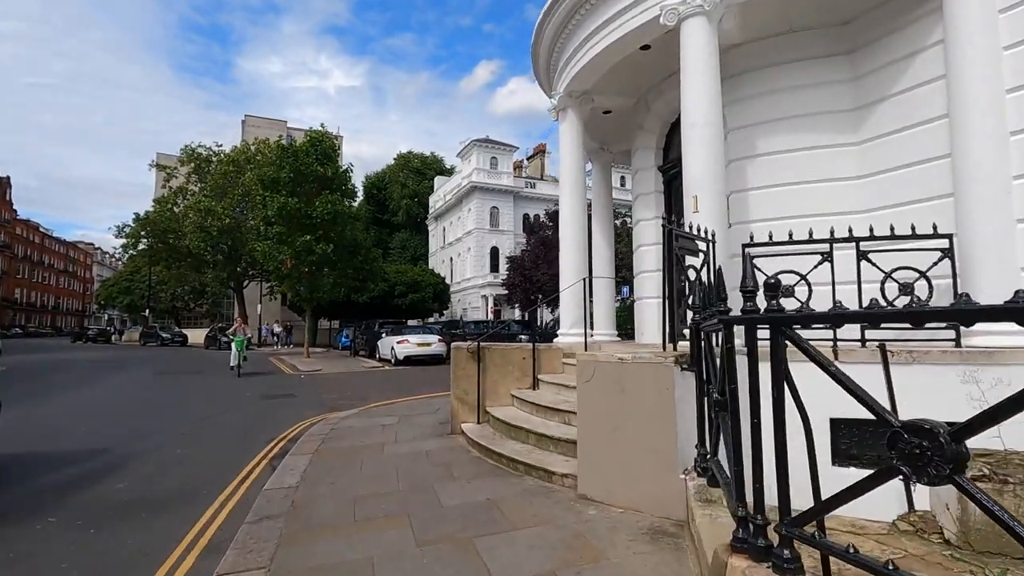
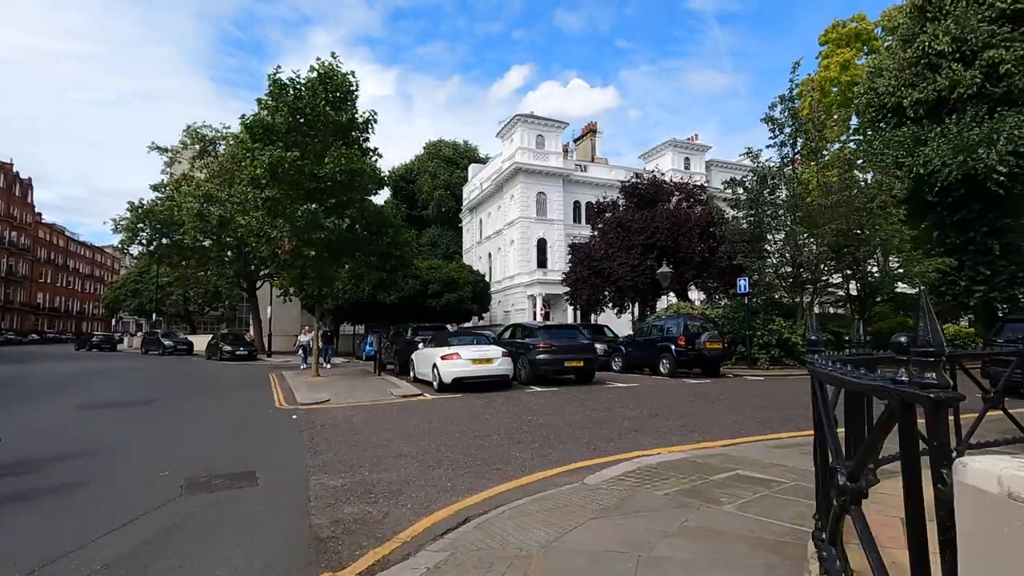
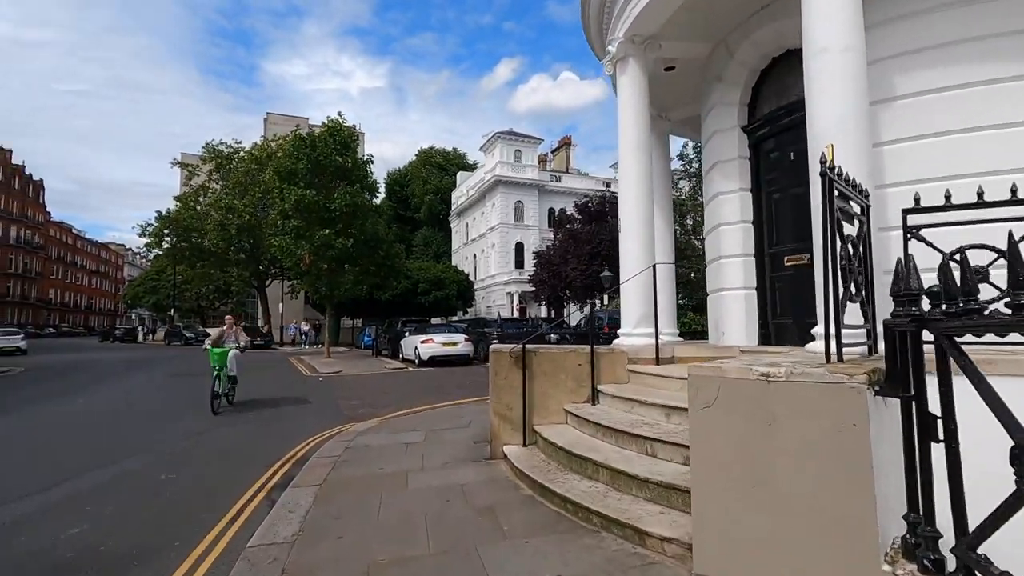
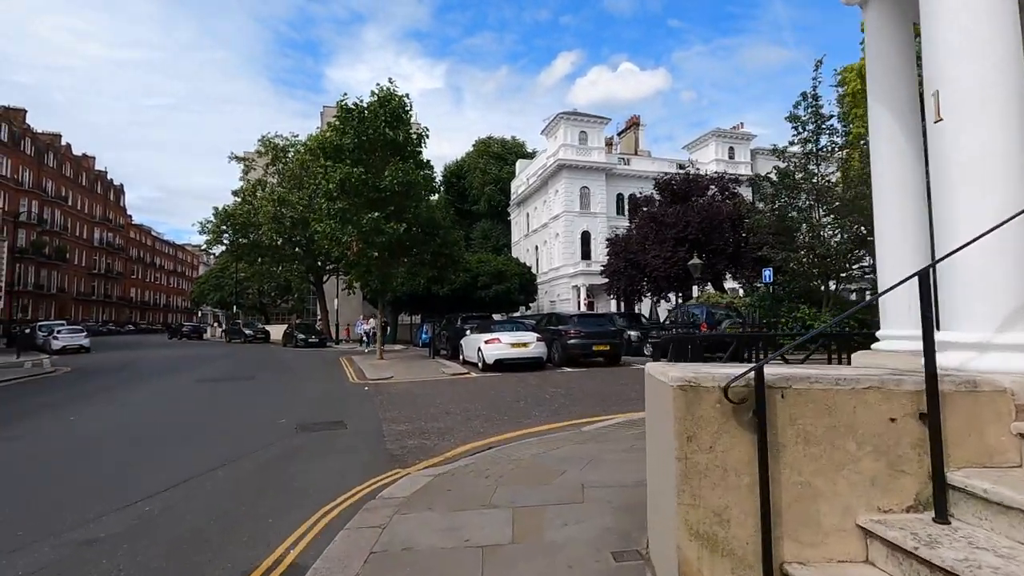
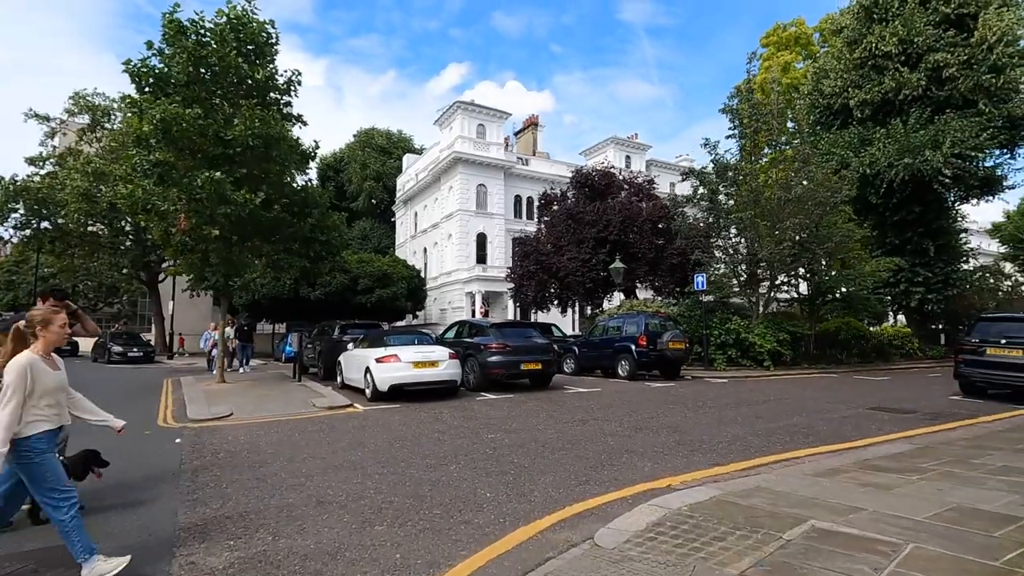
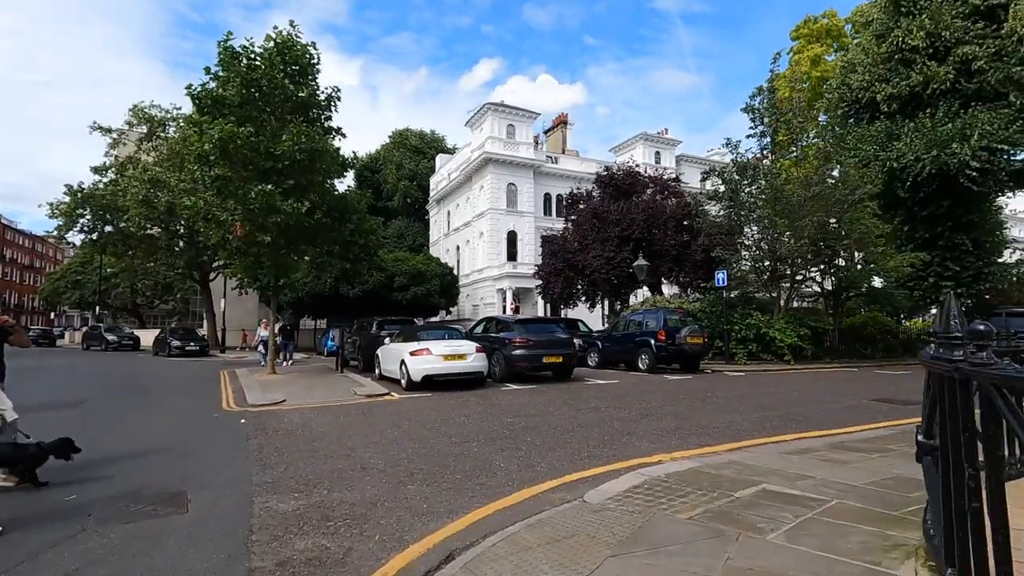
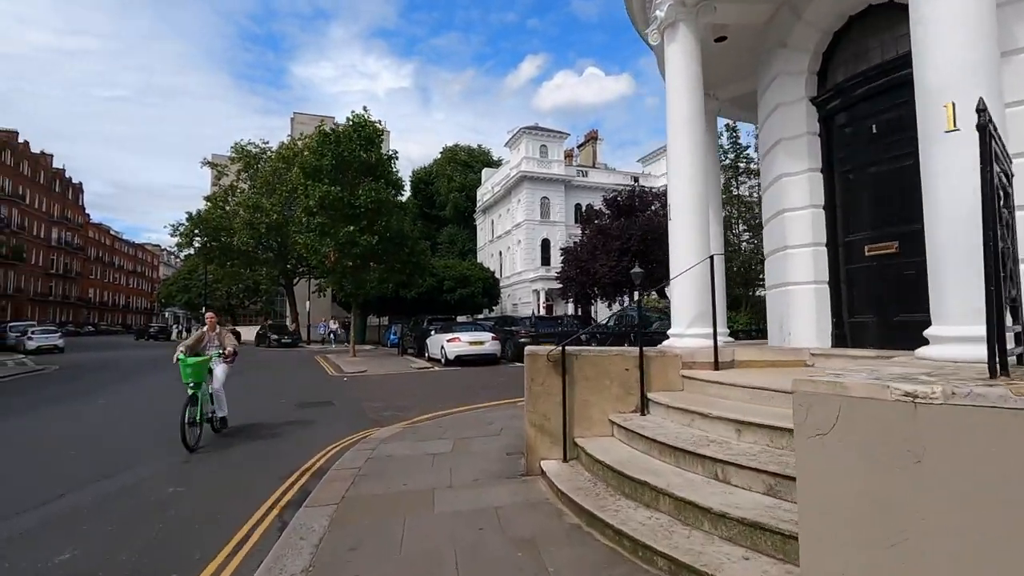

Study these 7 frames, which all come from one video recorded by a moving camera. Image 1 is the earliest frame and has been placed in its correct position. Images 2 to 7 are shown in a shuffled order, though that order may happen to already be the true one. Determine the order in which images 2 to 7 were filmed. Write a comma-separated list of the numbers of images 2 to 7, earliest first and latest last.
3, 7, 4, 2, 6, 5
